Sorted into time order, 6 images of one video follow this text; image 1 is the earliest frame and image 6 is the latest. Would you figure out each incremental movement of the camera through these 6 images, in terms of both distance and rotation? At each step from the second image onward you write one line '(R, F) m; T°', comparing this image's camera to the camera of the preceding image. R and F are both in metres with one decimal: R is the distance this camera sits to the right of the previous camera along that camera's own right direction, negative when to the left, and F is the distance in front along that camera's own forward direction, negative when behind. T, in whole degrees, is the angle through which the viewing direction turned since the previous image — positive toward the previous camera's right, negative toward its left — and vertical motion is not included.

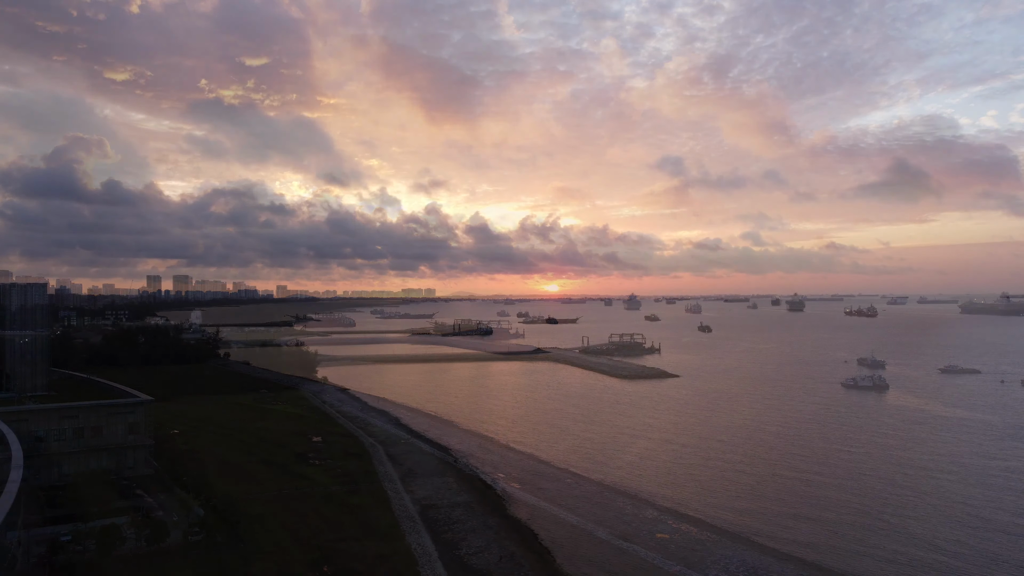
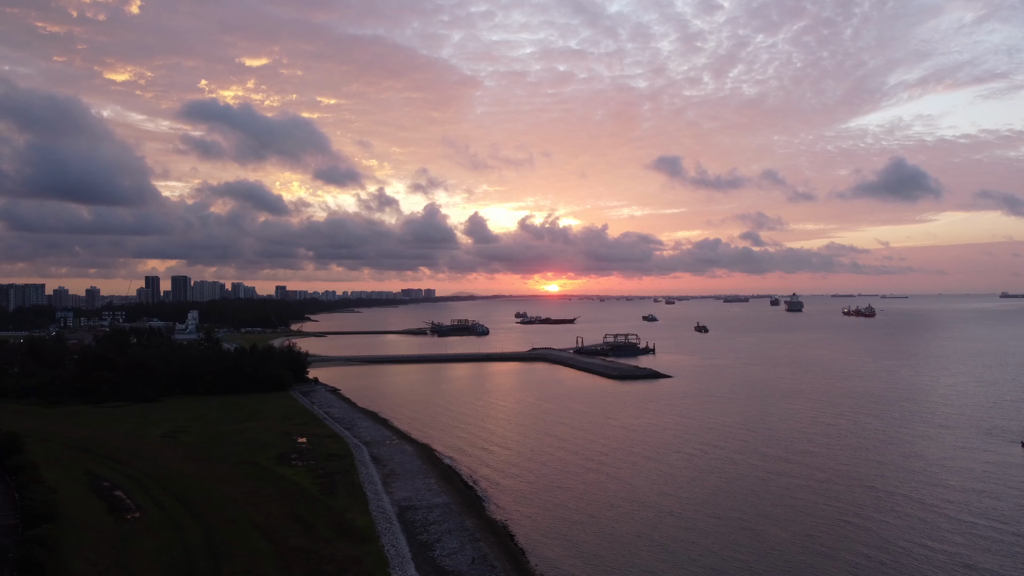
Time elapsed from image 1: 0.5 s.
(+0.3, 0.0) m; 0°
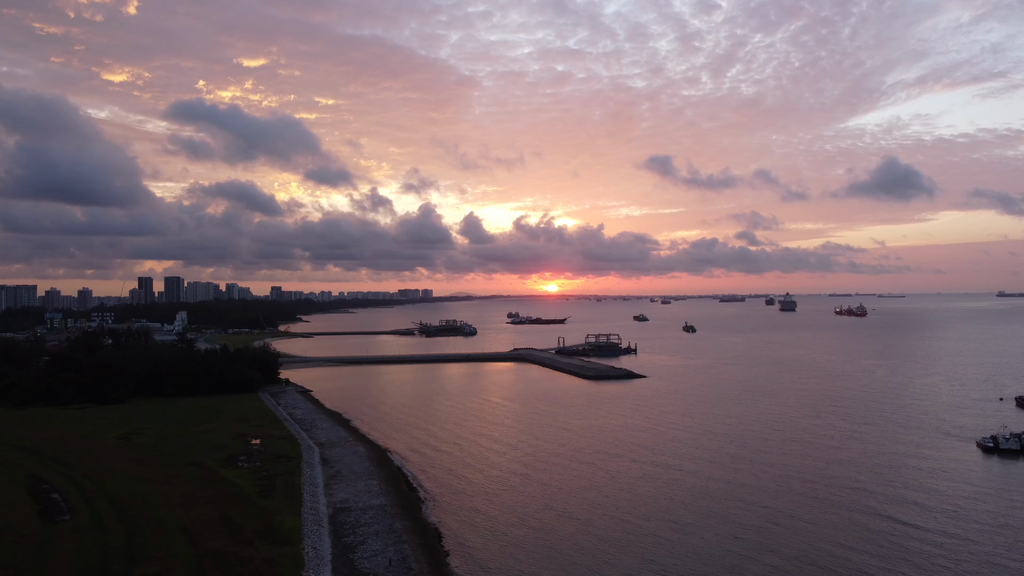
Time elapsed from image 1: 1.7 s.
(+0.8, 0.0) m; 0°
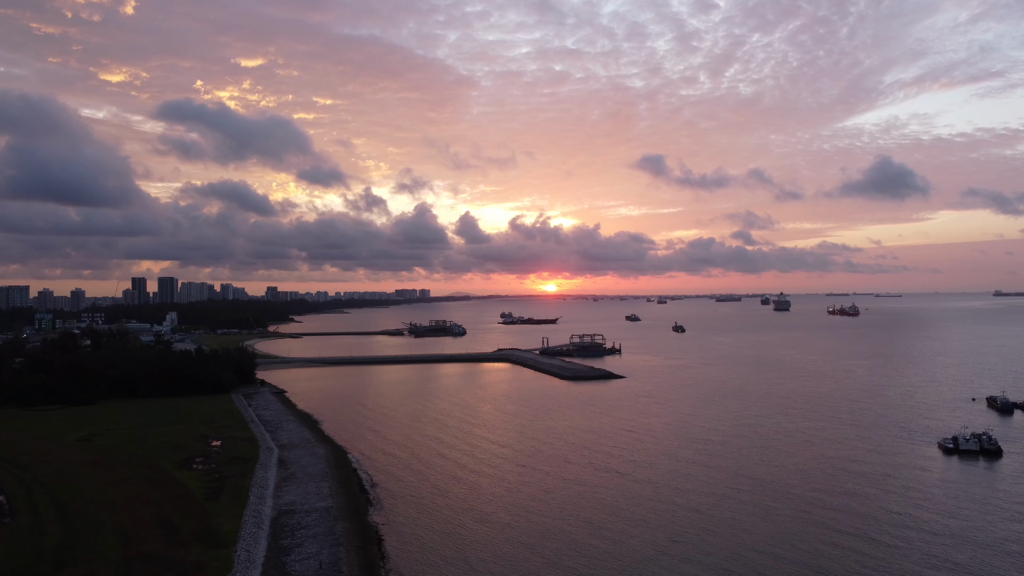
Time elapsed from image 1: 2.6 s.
(+0.6, 0.0) m; 0°
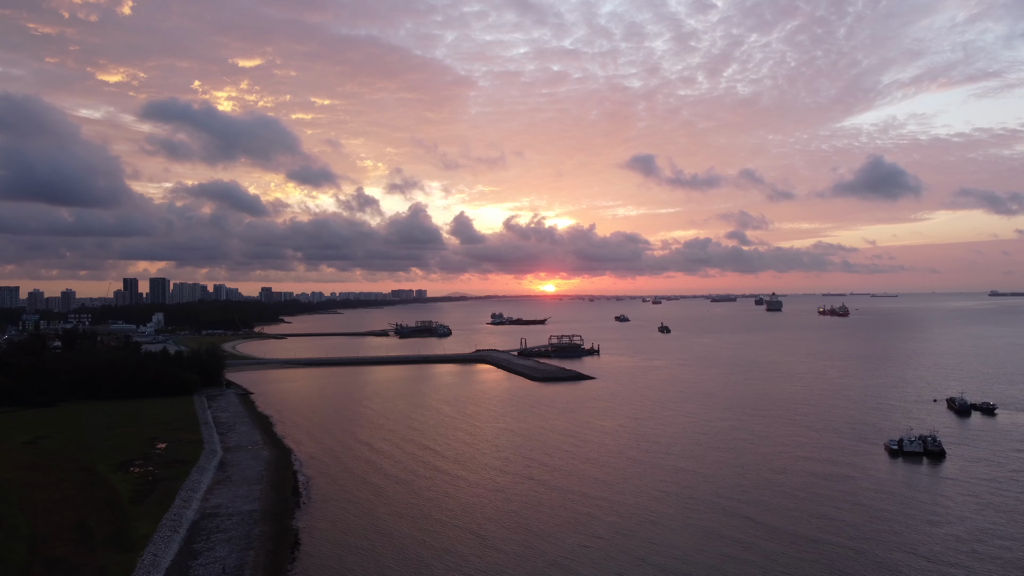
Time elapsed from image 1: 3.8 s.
(+0.9, 0.0) m; 0°
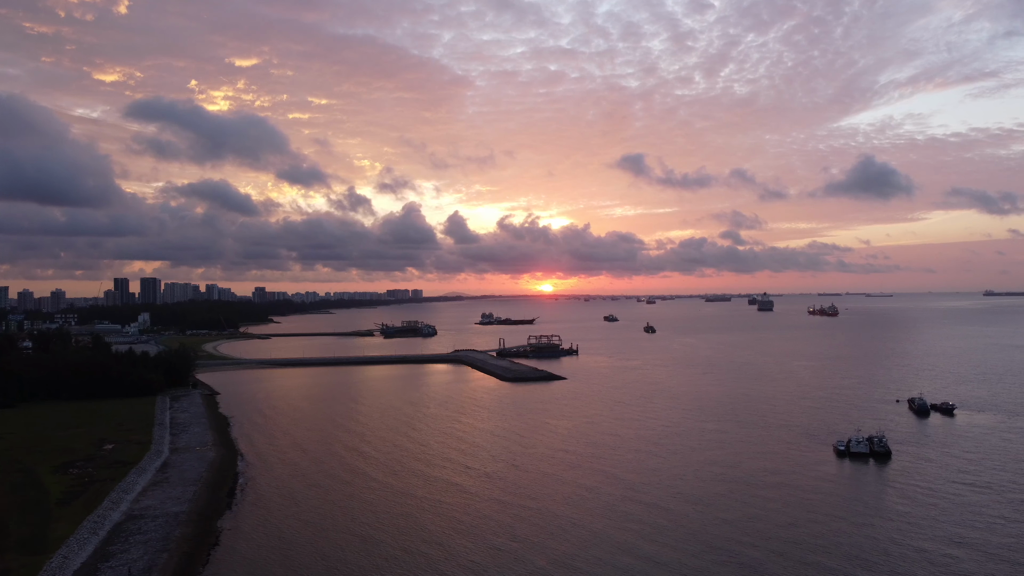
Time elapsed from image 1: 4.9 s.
(+0.8, 0.0) m; 0°
